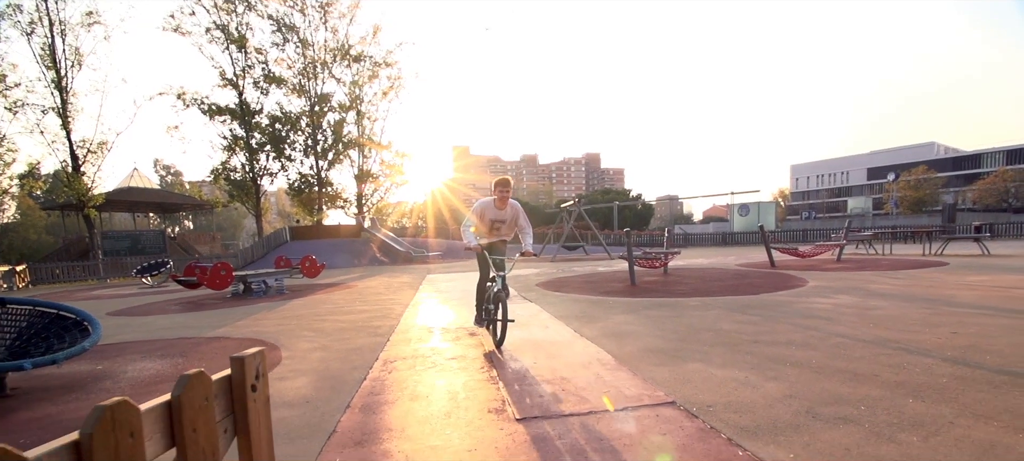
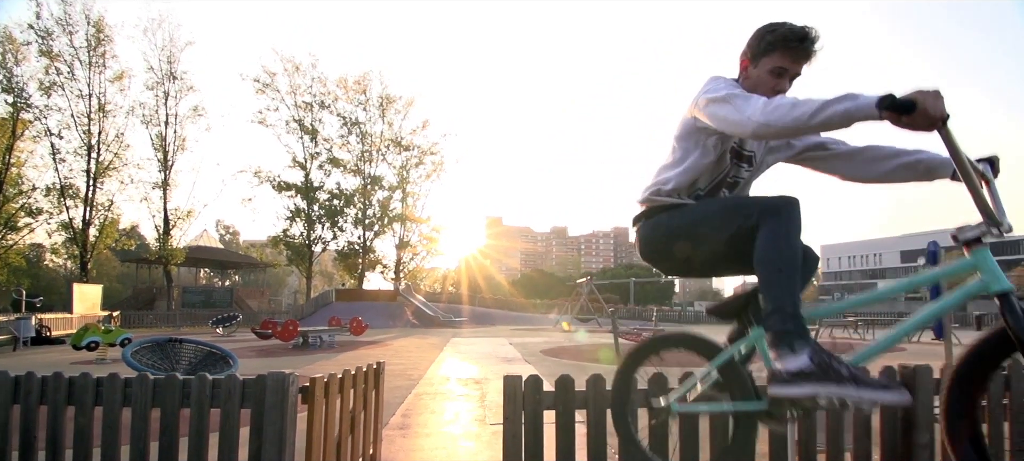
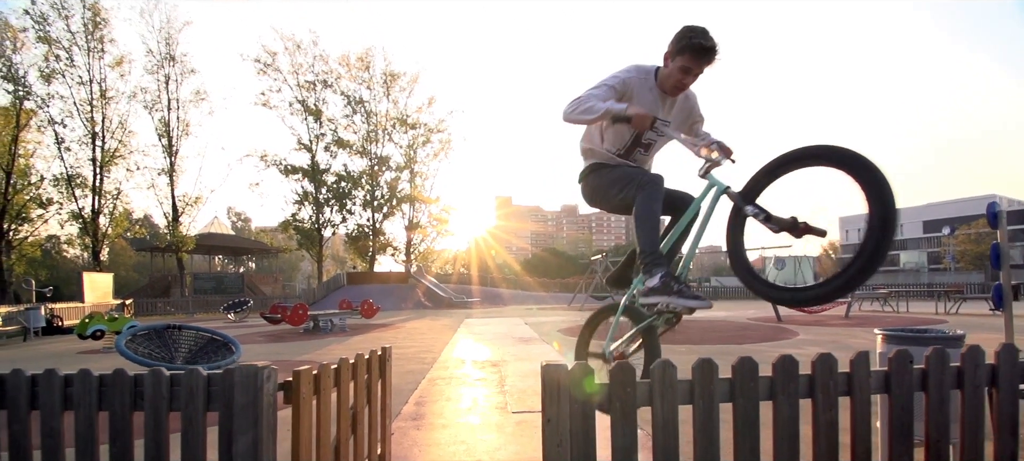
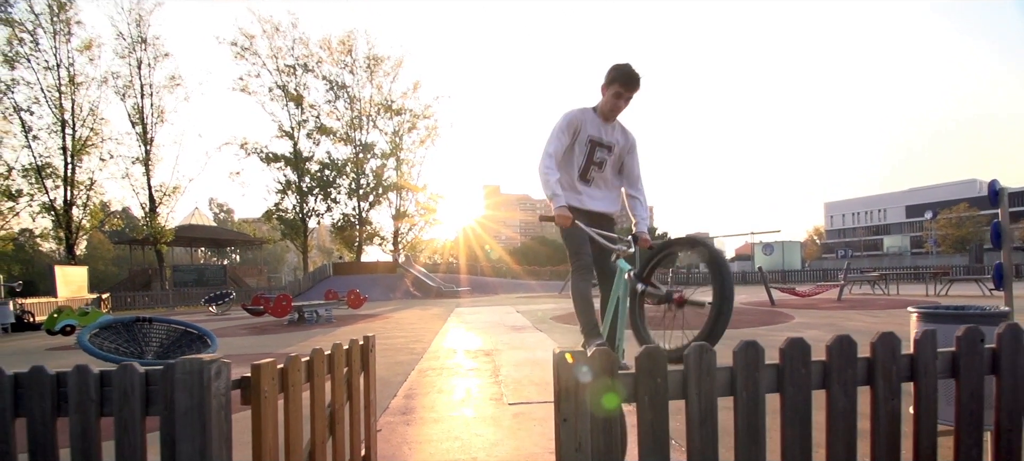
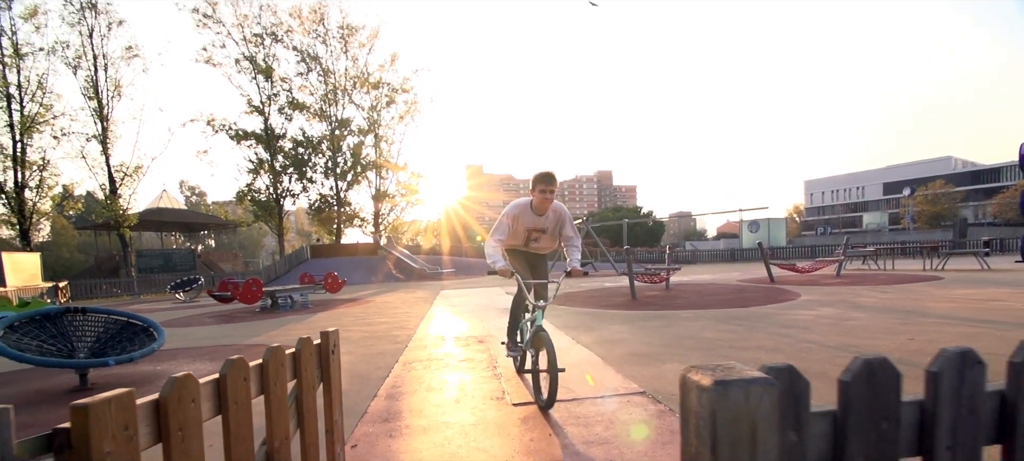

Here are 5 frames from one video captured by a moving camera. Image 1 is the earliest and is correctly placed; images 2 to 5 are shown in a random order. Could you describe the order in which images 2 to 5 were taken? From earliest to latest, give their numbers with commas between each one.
5, 4, 3, 2
